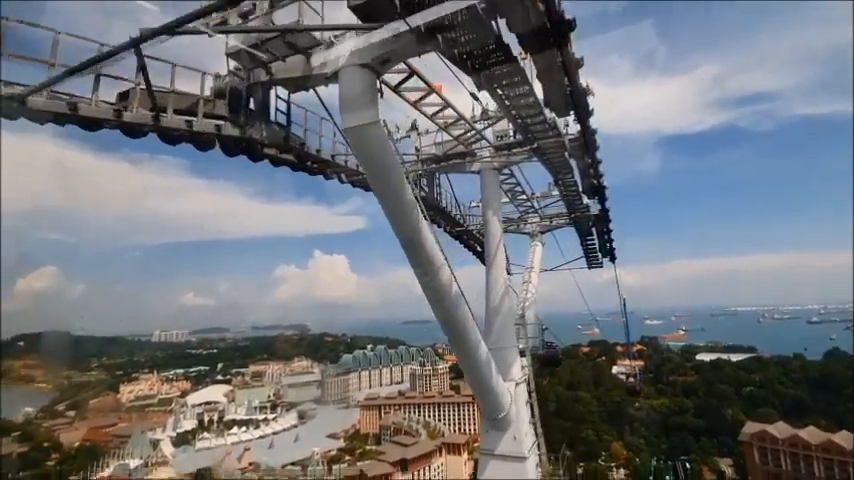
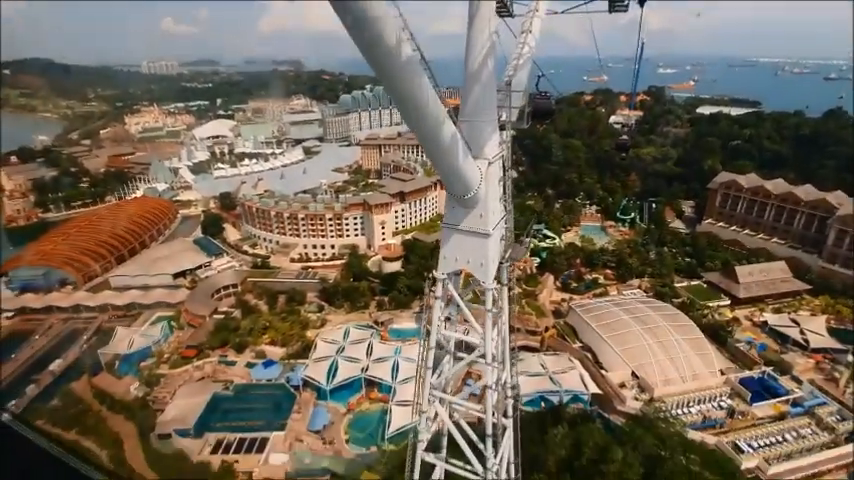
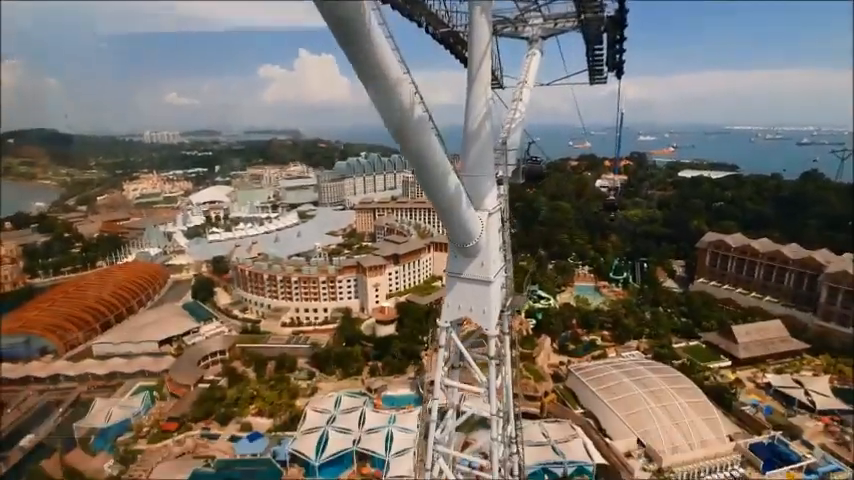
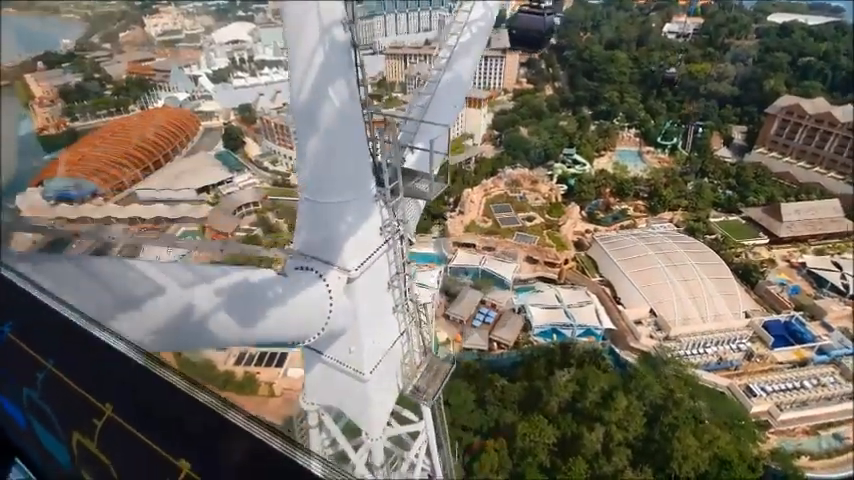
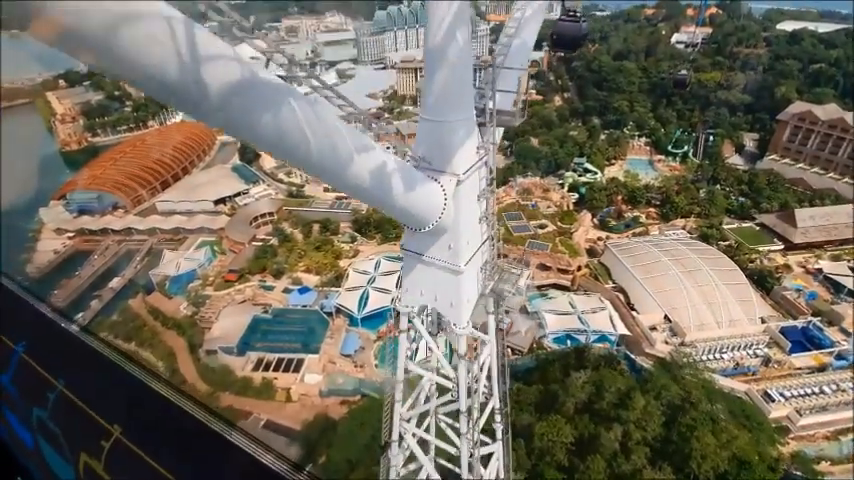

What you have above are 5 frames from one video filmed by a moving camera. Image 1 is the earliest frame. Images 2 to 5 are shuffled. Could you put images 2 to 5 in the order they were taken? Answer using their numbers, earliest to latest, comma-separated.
3, 2, 5, 4
